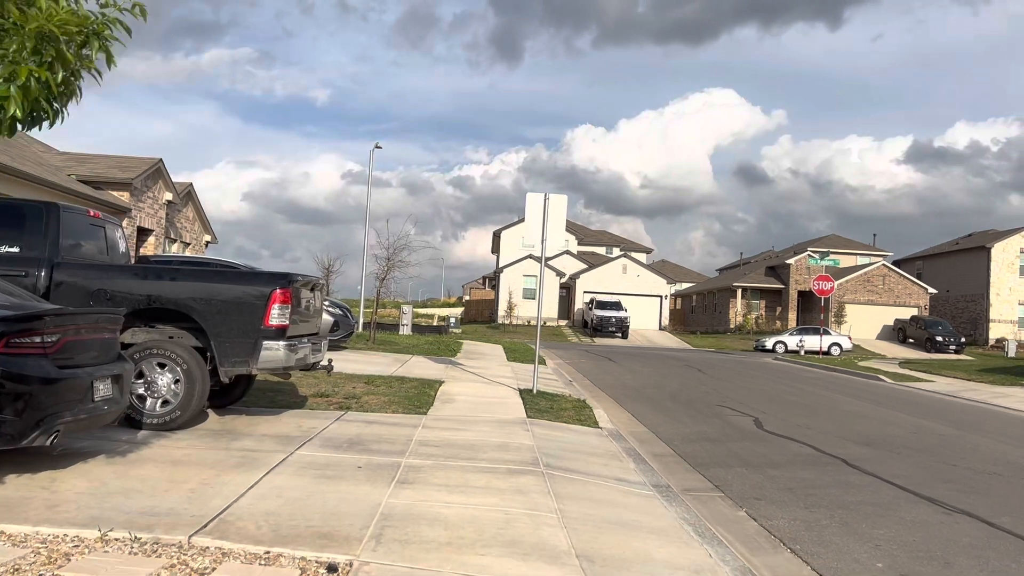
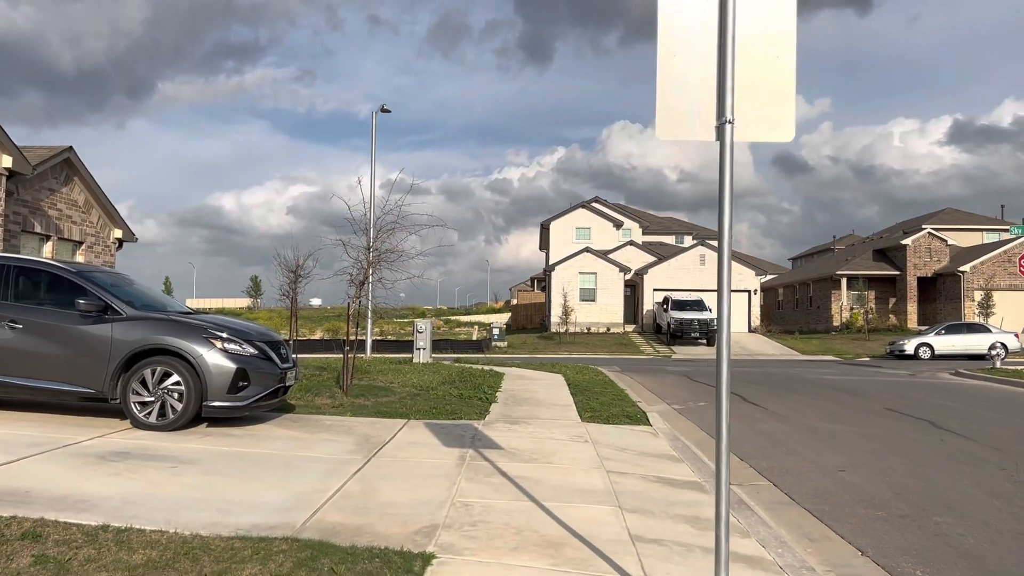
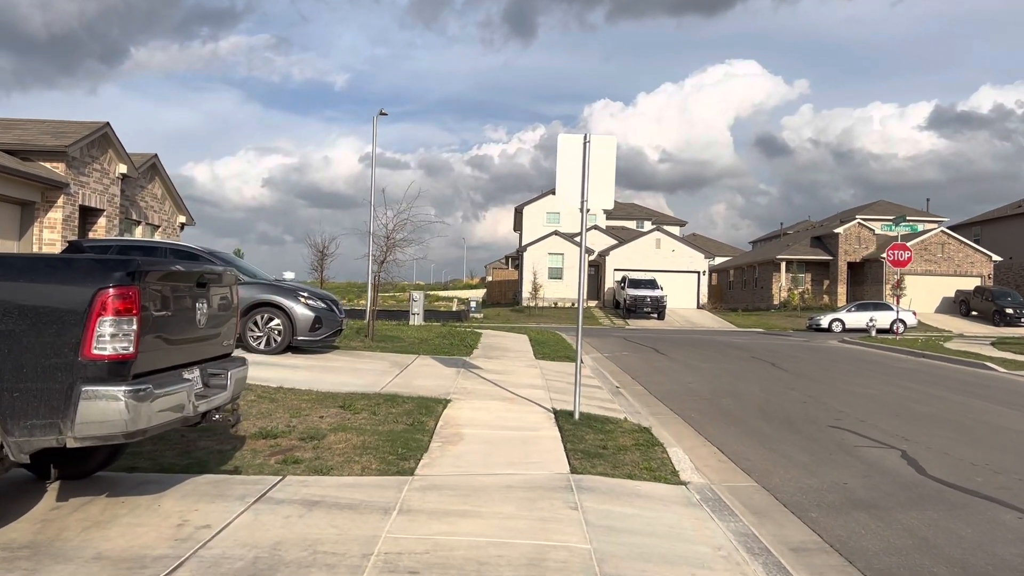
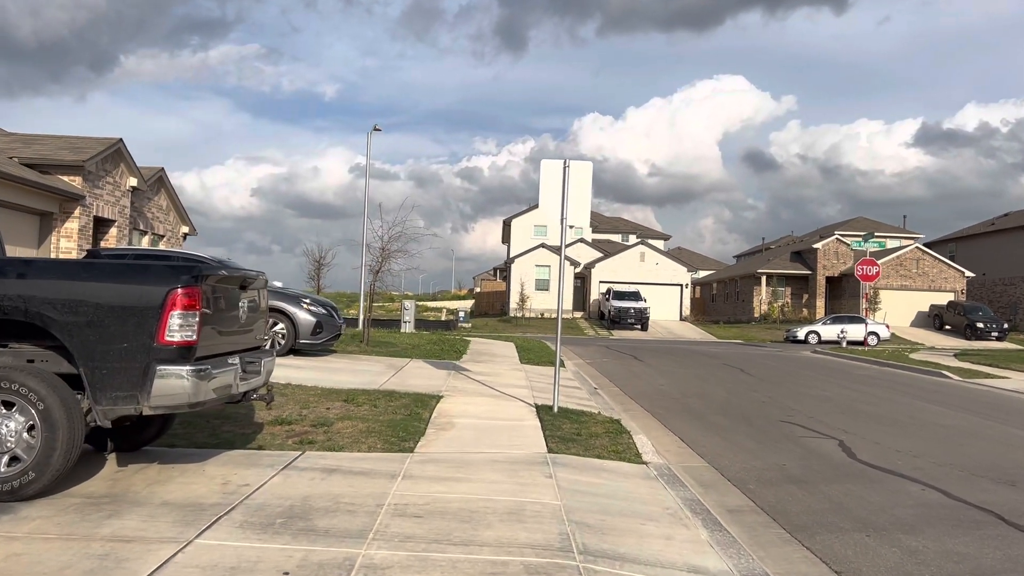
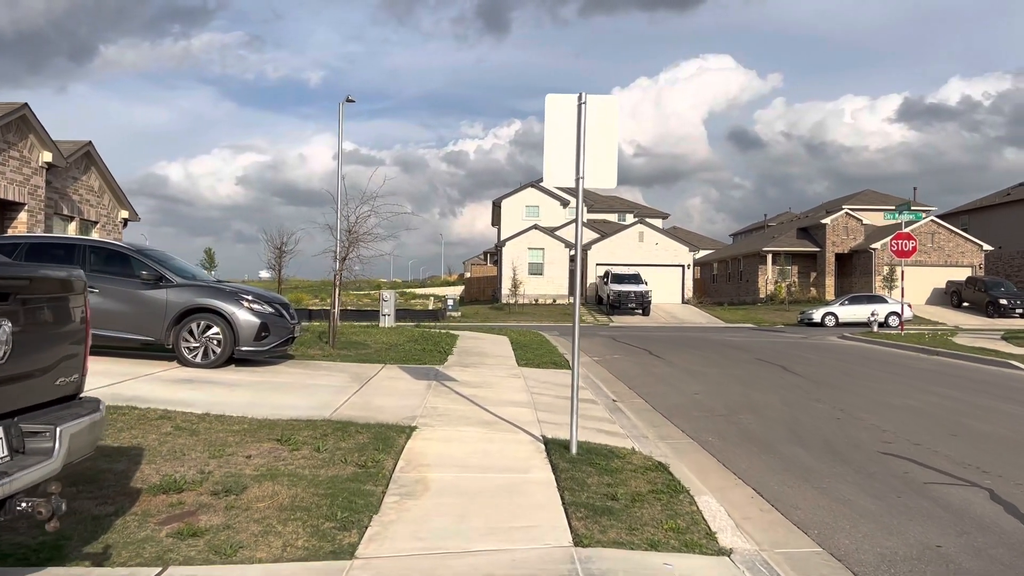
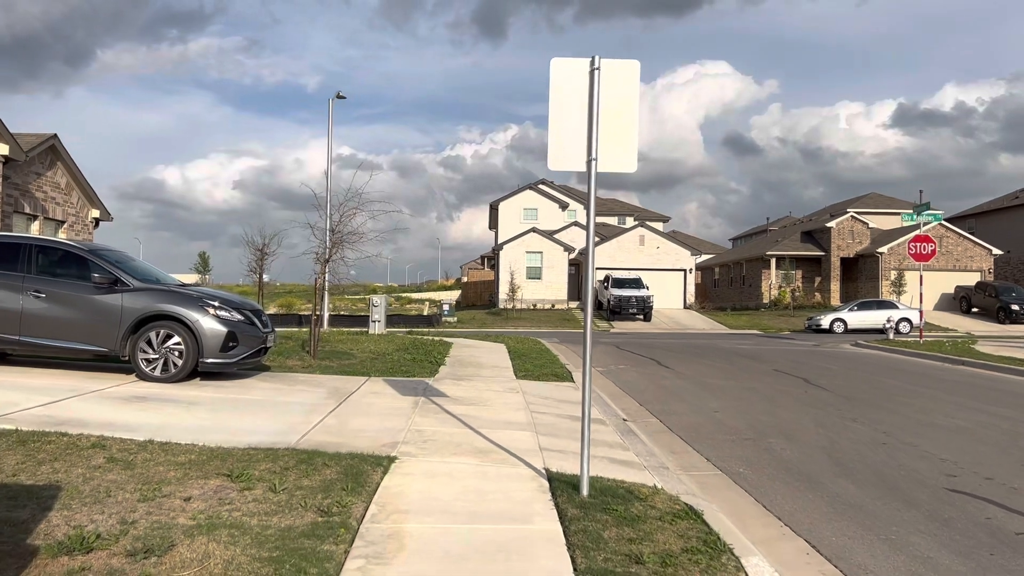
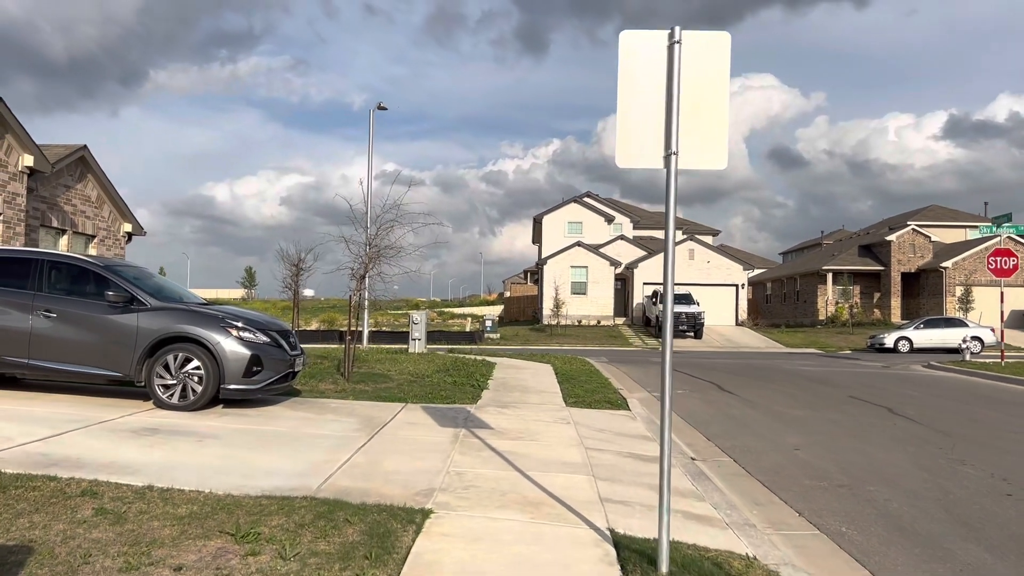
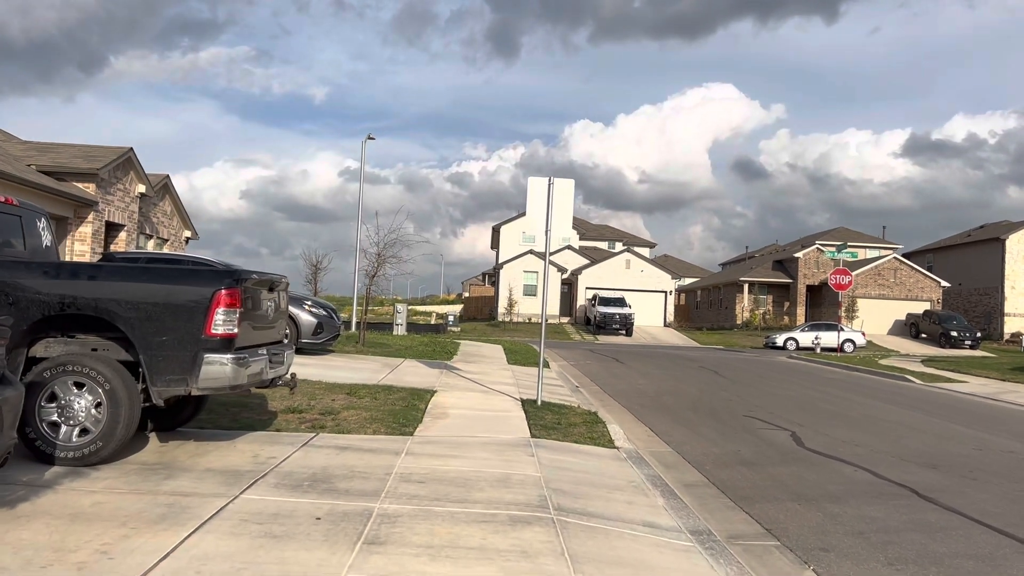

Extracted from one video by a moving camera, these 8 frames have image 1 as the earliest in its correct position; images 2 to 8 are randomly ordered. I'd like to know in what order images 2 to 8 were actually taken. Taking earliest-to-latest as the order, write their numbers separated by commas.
8, 4, 3, 5, 6, 7, 2
